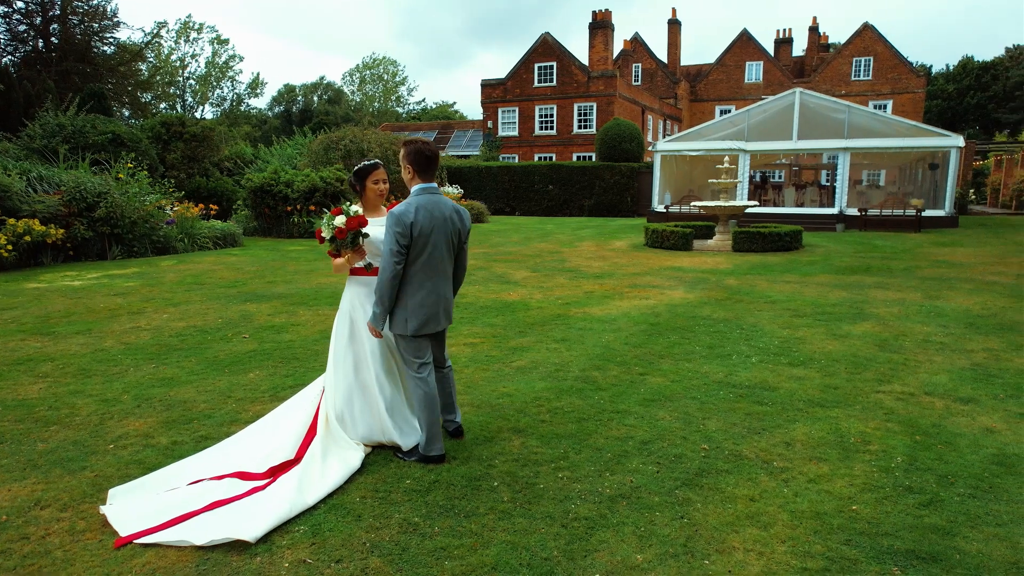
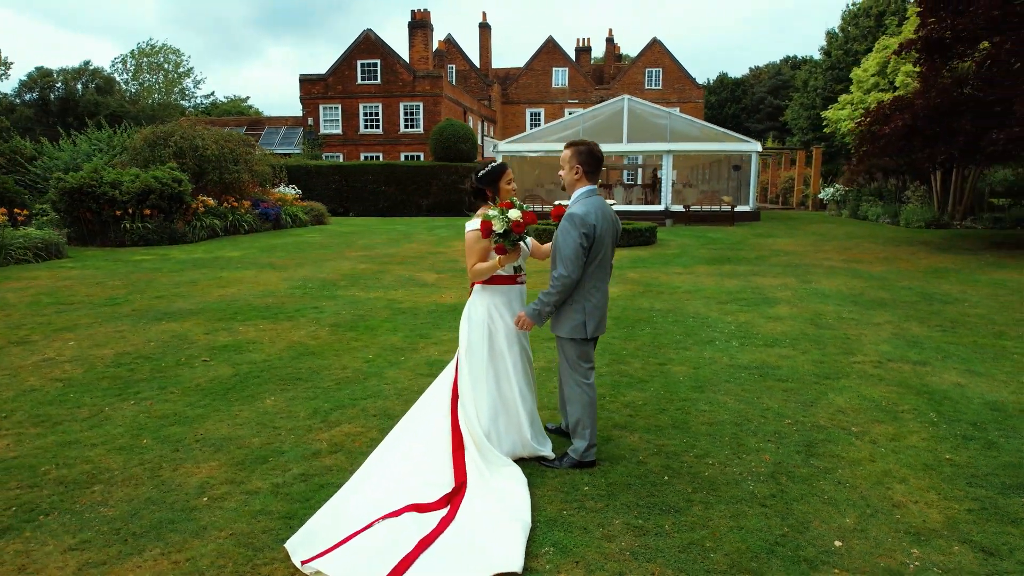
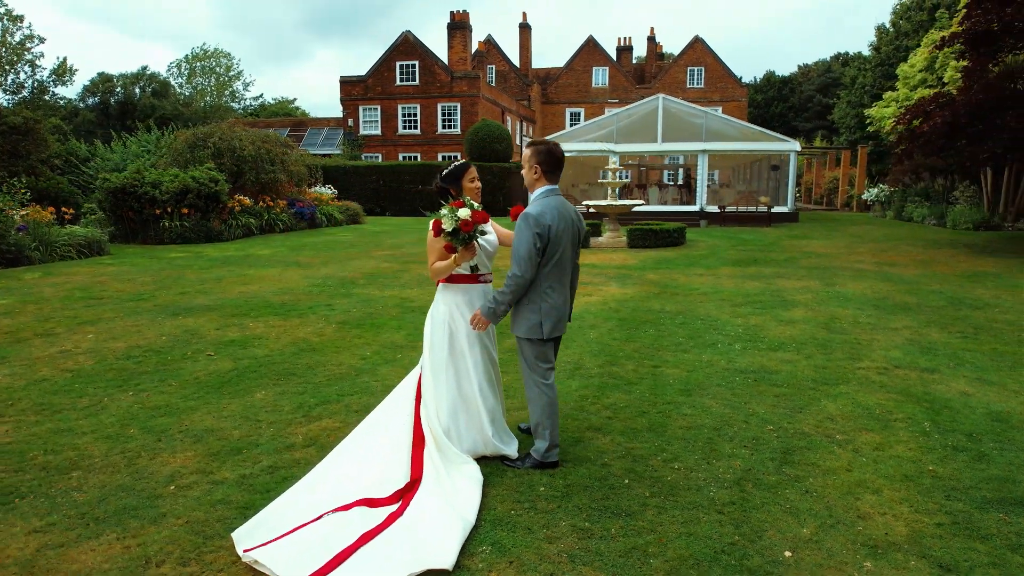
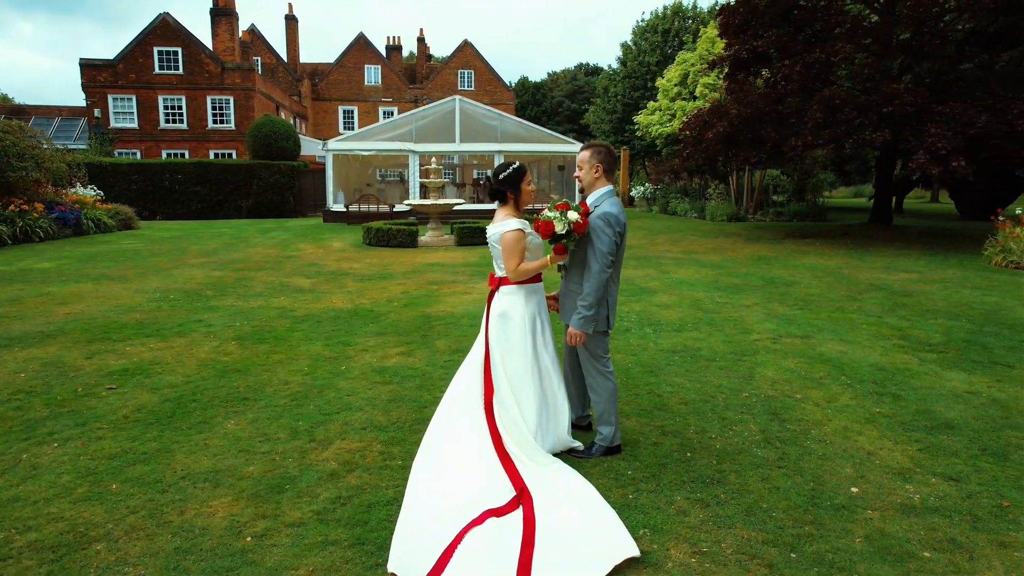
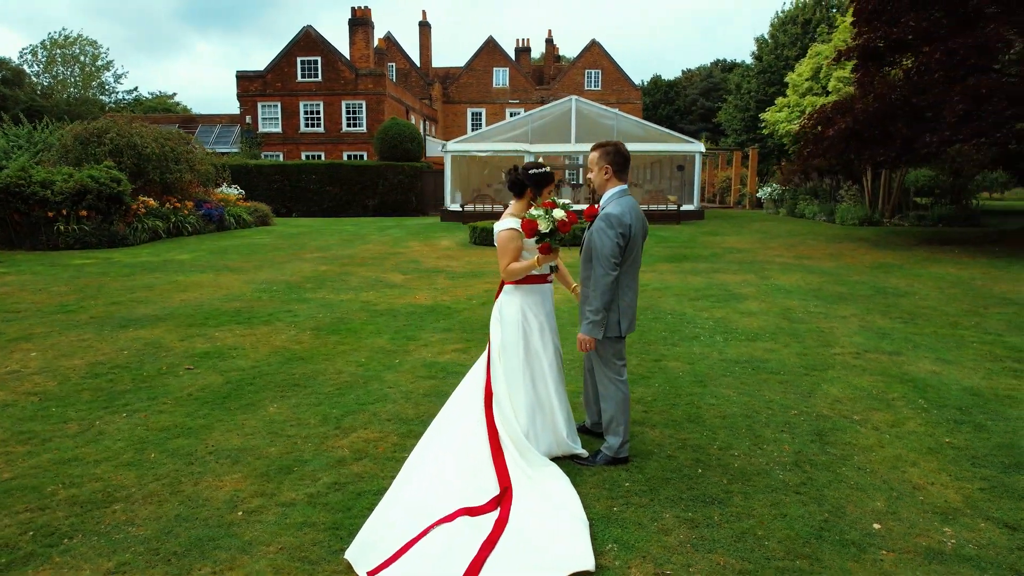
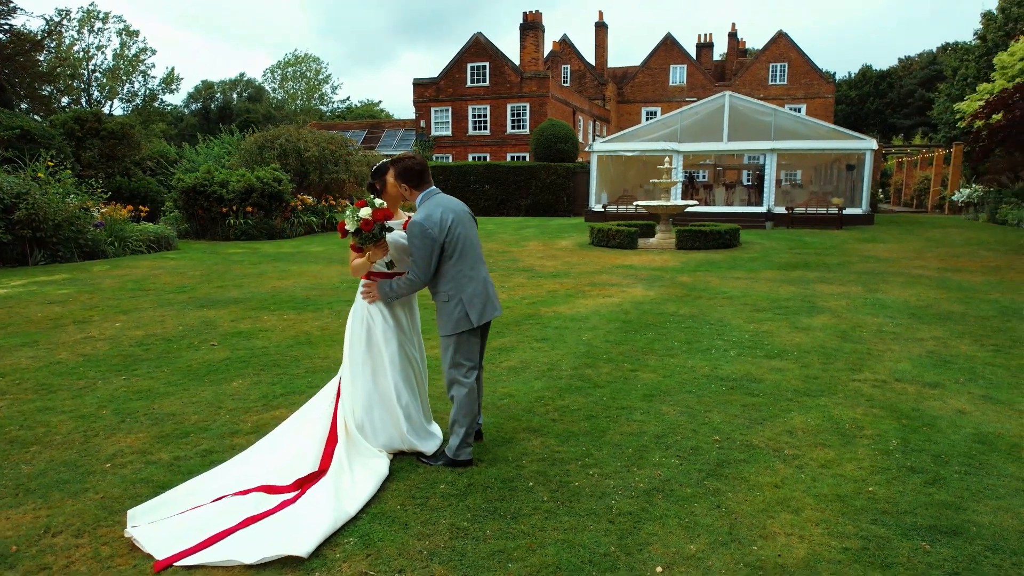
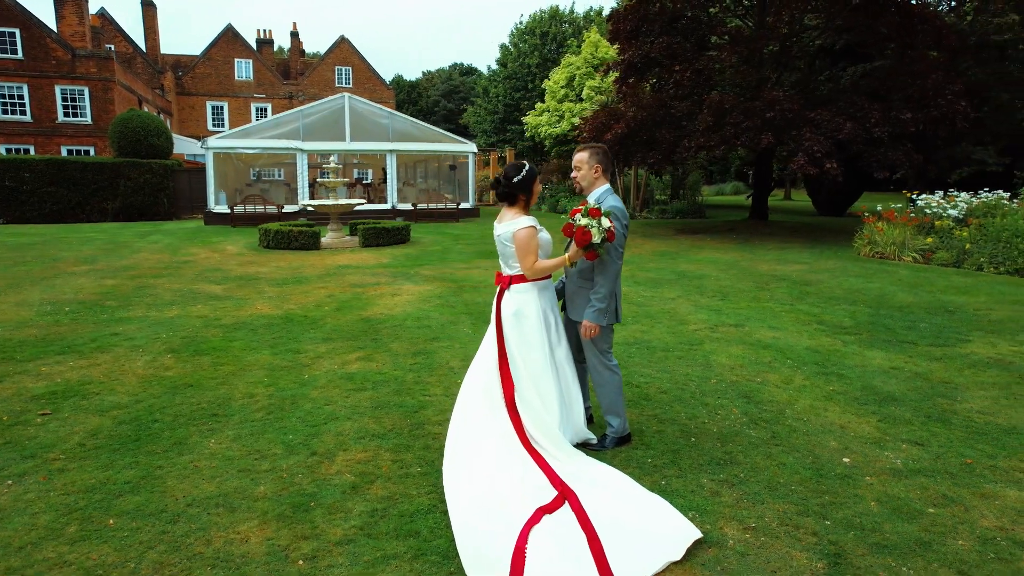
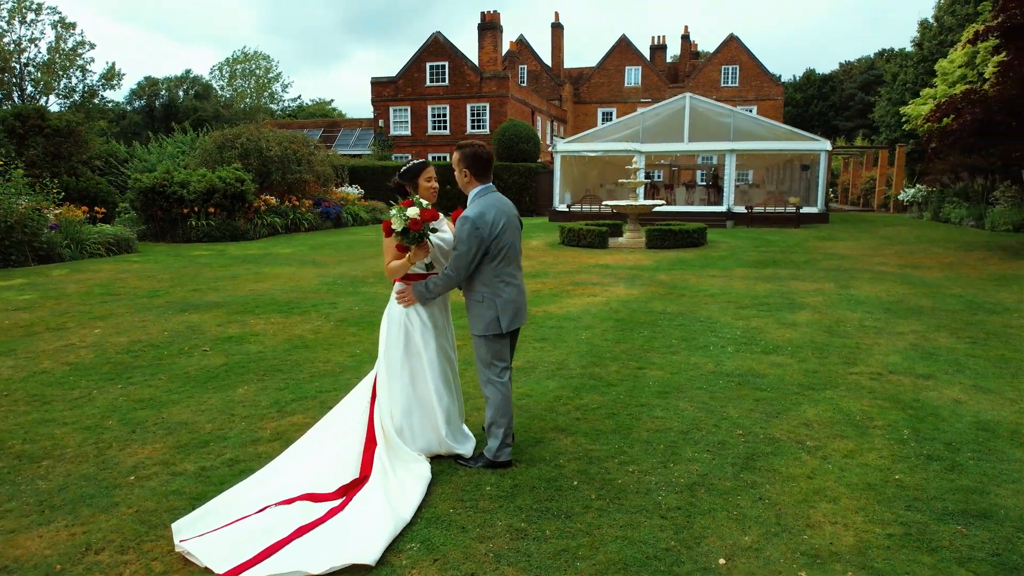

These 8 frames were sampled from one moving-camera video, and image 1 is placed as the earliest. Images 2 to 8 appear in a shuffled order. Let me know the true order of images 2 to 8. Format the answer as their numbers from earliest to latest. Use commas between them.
6, 8, 3, 2, 5, 4, 7
